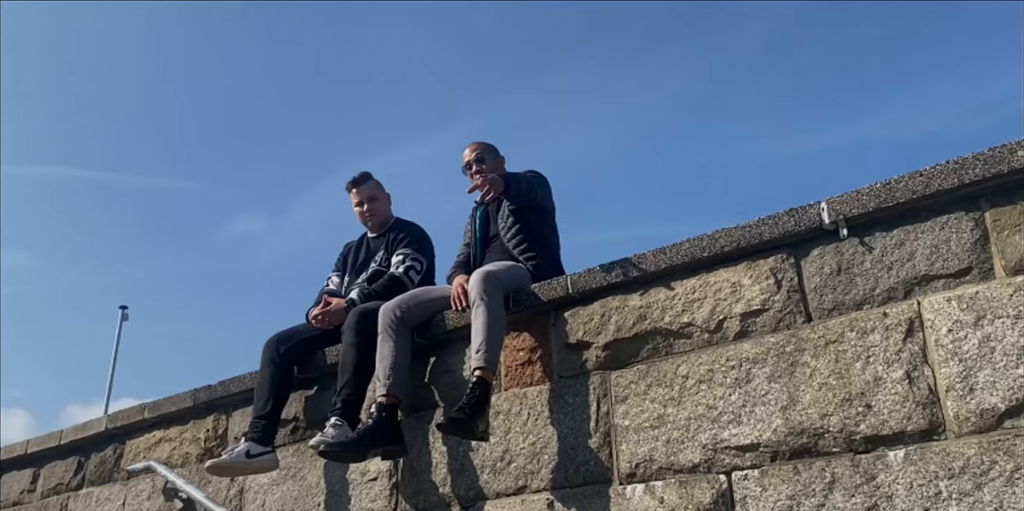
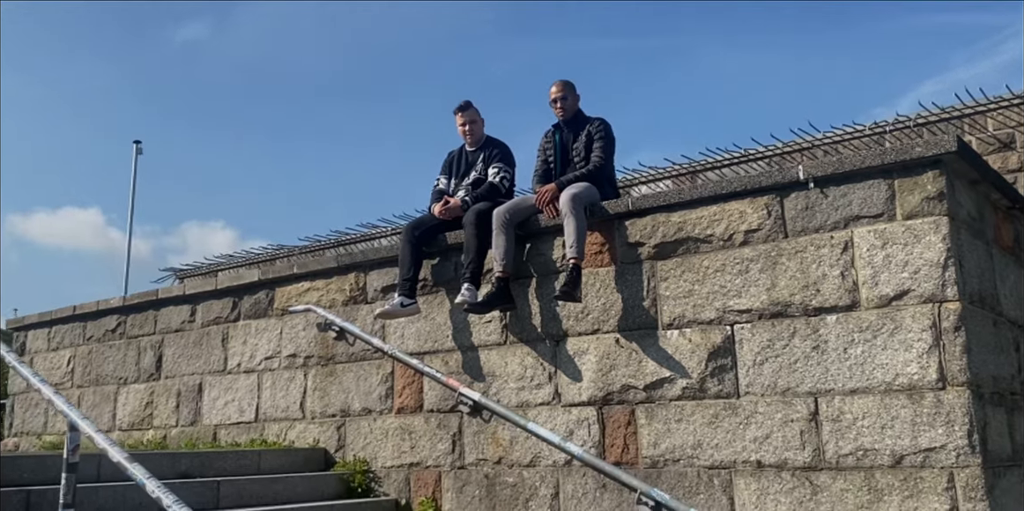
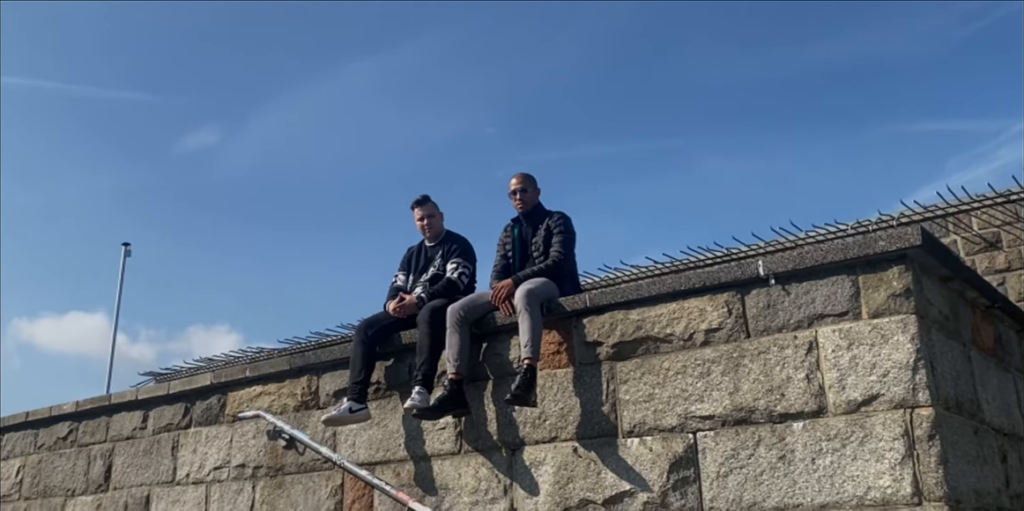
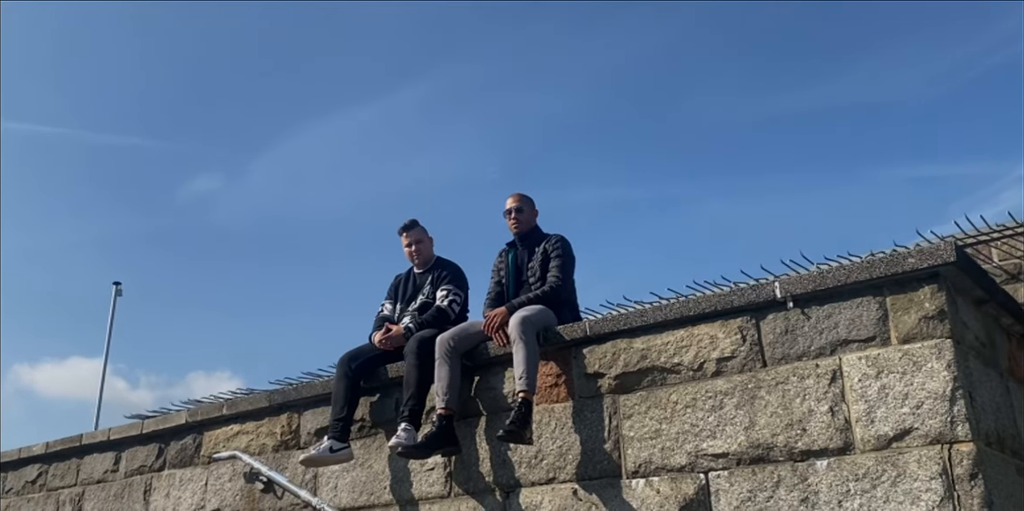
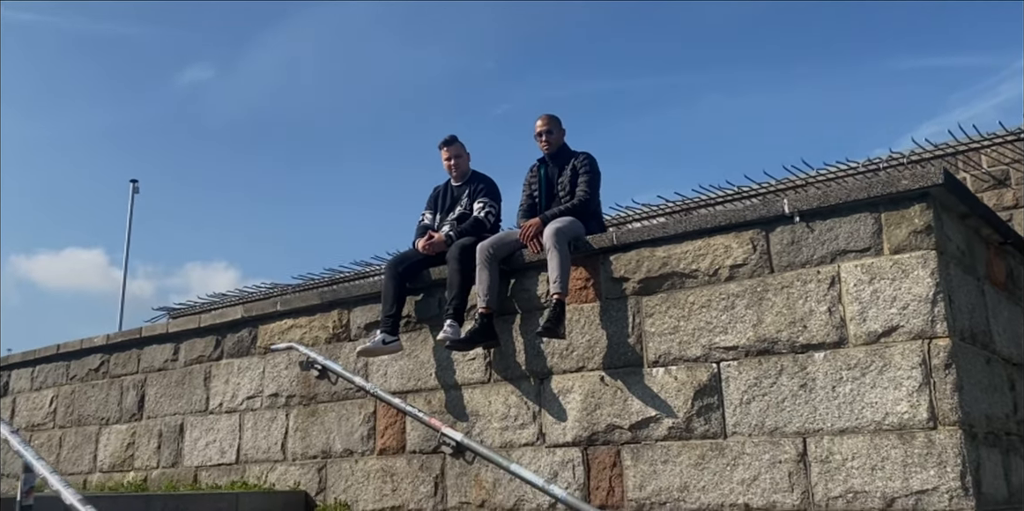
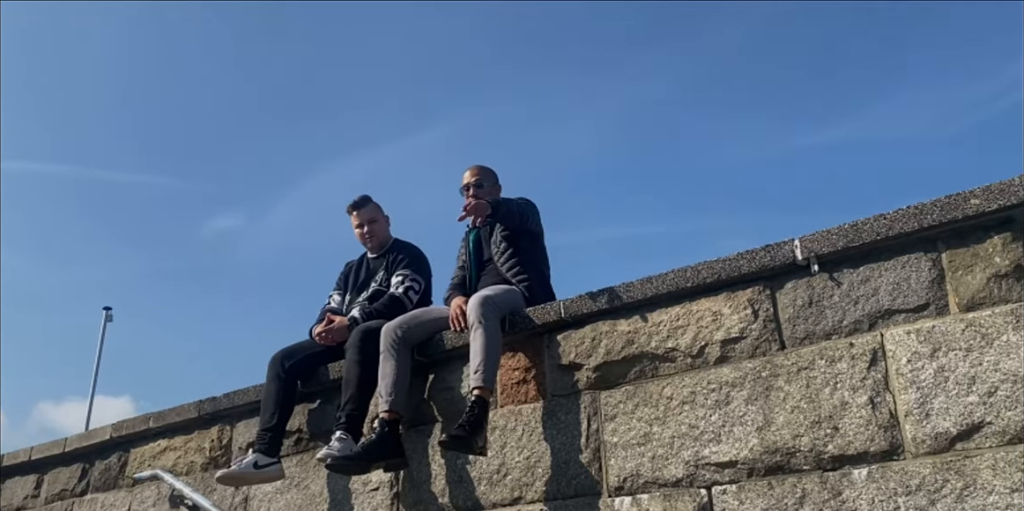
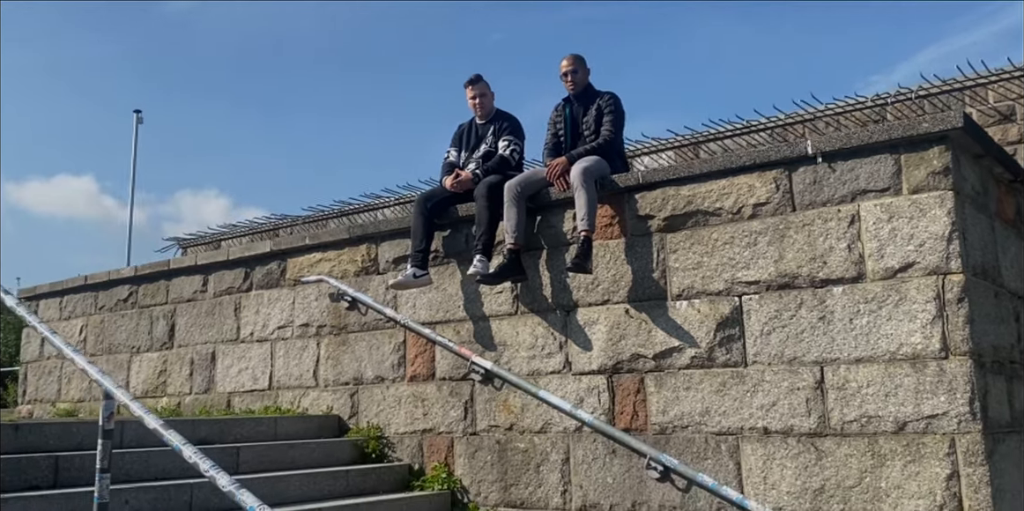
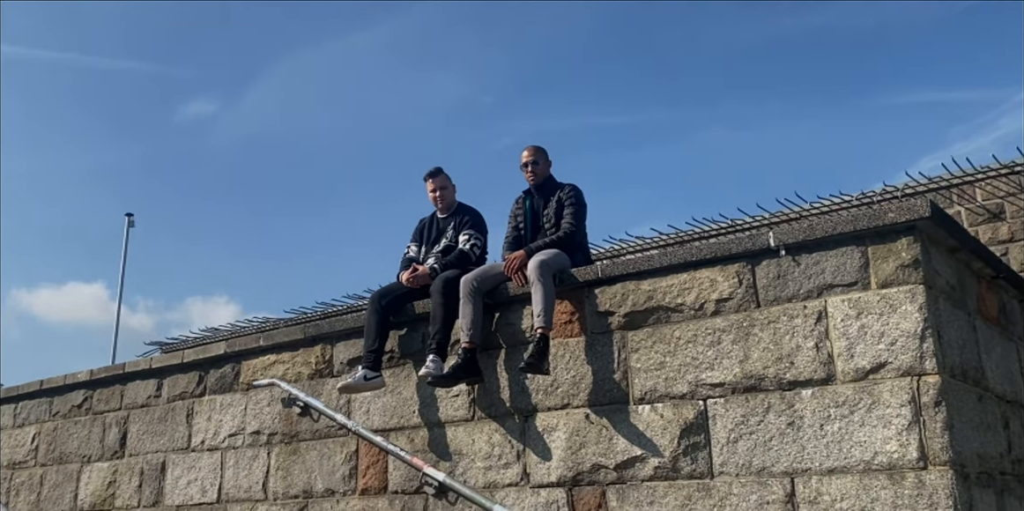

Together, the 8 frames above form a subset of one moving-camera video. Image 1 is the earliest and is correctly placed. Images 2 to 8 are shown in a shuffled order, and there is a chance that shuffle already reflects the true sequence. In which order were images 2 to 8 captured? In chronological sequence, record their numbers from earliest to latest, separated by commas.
6, 4, 3, 8, 5, 2, 7
